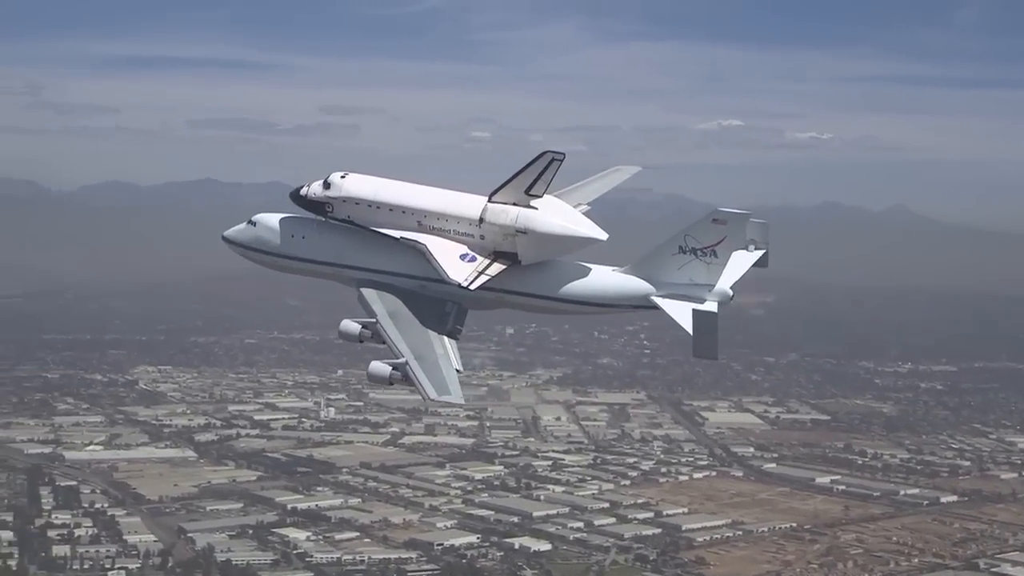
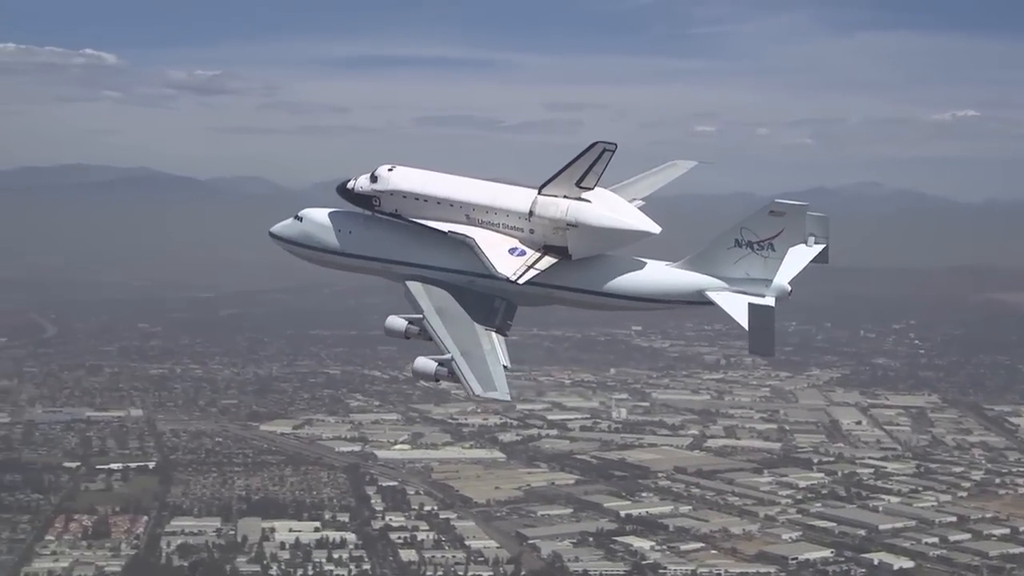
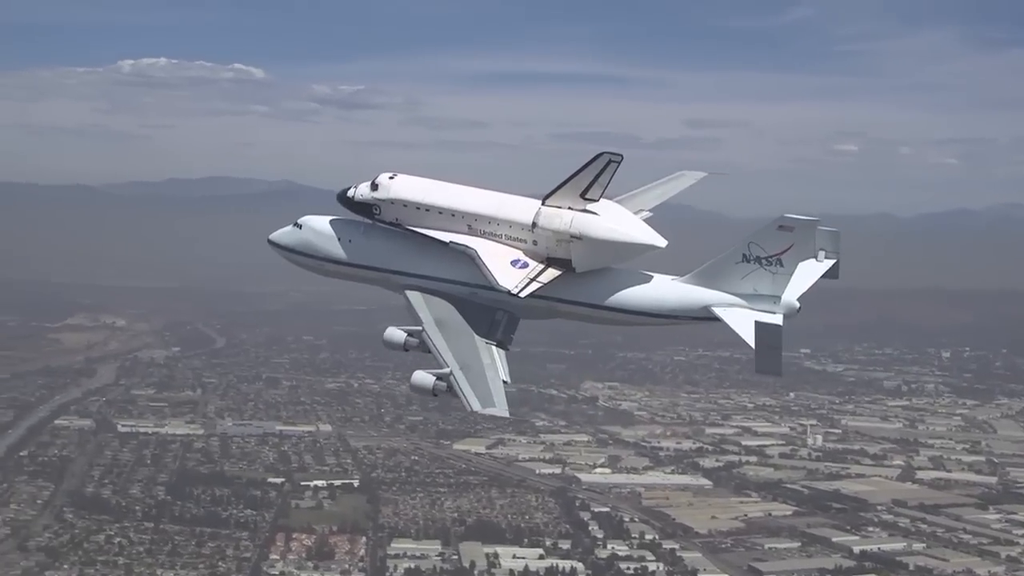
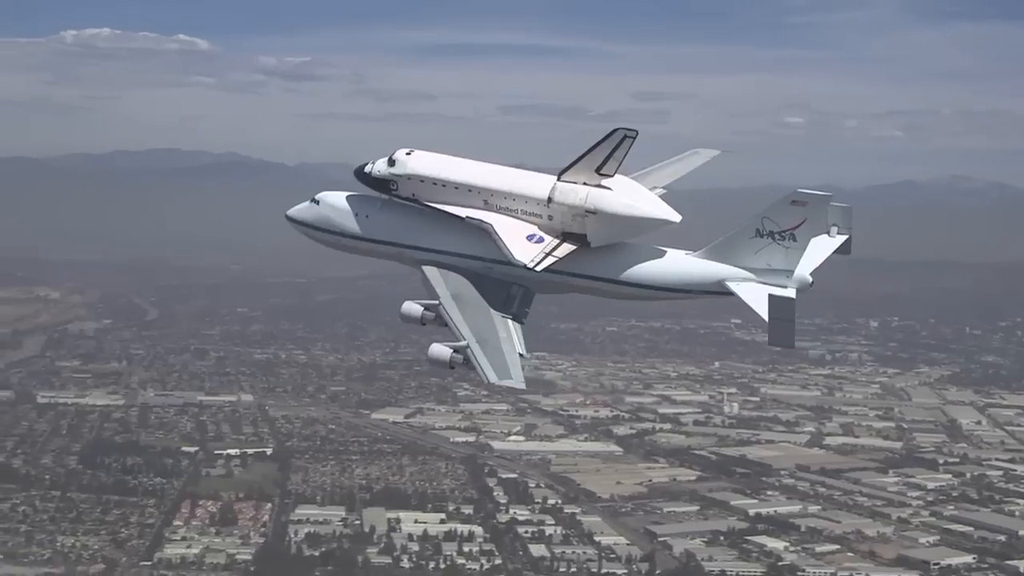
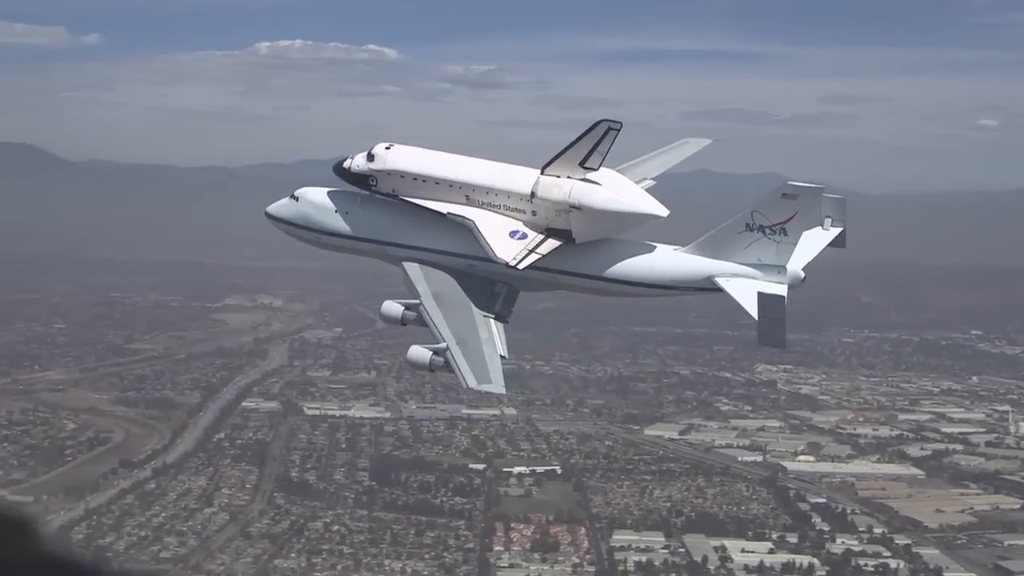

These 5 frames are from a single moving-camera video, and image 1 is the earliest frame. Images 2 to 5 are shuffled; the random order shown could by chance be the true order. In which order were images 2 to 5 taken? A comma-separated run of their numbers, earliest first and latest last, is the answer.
2, 4, 3, 5
